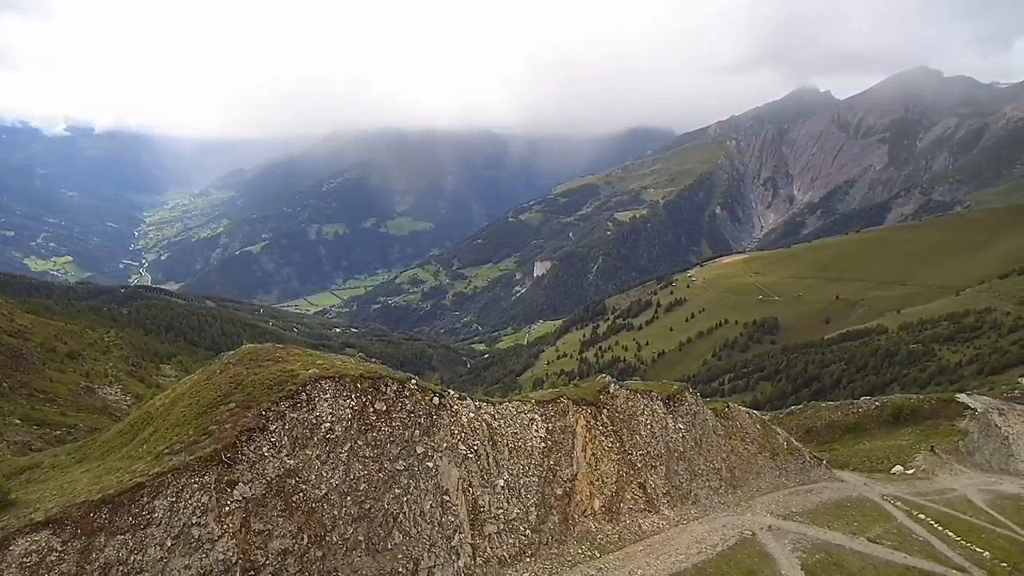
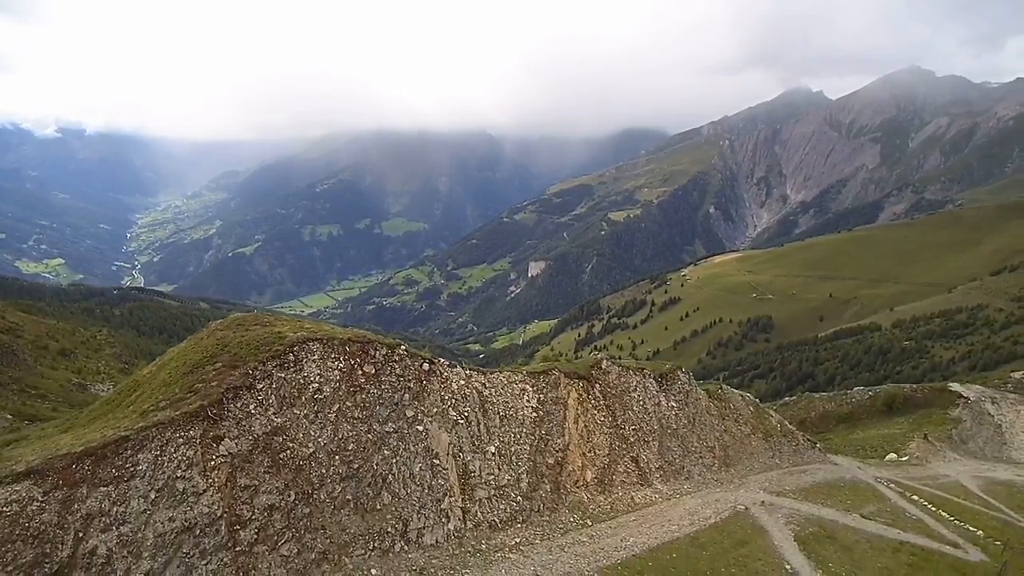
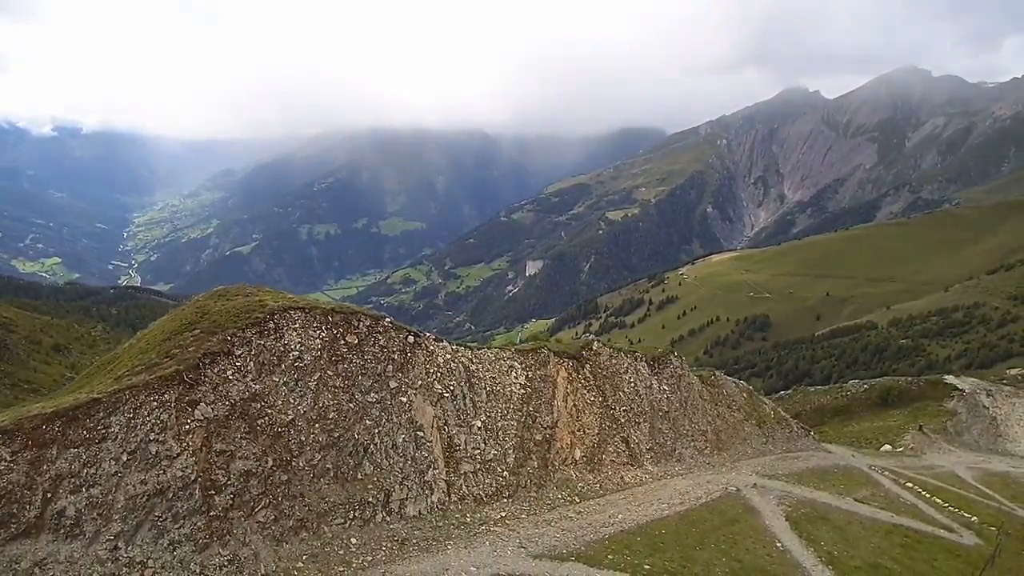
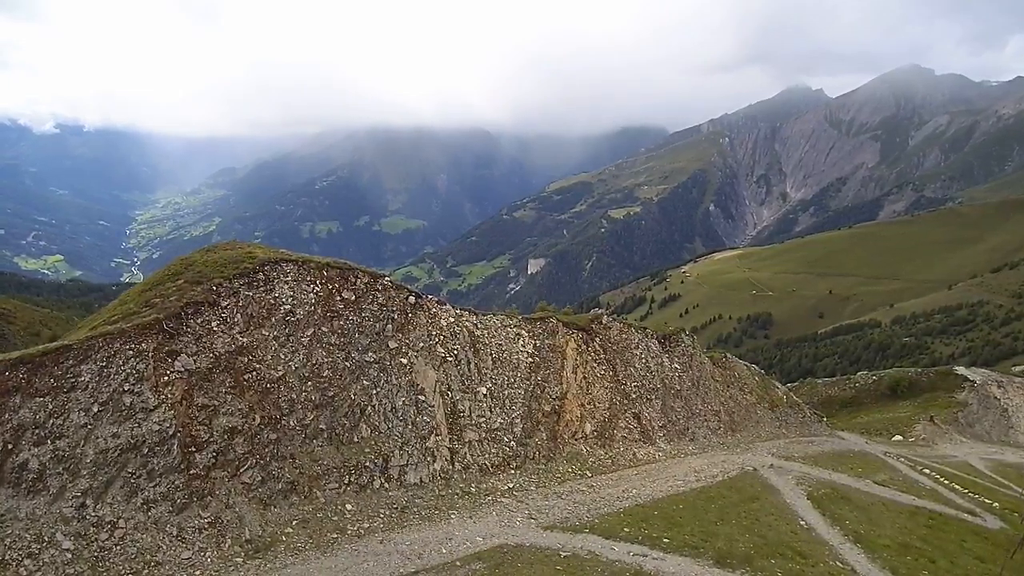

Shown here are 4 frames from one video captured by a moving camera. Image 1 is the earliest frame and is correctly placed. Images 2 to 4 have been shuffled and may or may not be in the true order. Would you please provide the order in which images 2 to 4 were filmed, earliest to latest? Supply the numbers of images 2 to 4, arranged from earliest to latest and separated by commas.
2, 3, 4
